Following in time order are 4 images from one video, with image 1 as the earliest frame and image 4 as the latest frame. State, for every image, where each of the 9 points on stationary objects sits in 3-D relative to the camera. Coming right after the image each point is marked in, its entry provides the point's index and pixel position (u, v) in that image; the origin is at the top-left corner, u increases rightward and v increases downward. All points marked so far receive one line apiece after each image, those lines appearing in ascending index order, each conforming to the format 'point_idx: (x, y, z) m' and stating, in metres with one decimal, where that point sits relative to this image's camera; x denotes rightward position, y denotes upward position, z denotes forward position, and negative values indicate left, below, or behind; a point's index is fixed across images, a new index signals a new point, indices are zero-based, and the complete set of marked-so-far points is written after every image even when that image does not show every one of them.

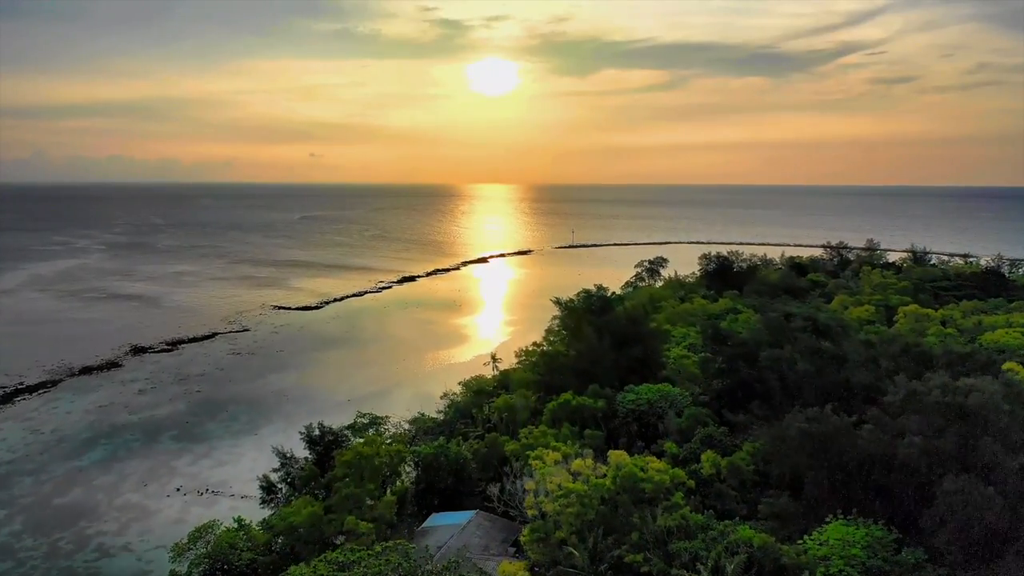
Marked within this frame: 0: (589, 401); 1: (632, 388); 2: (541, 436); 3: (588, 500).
0: (+2.3, -3.4, +17.7) m
1: (+3.9, -3.2, +18.9) m
2: (+0.8, -4.1, +16.0) m
3: (+1.6, -4.4, +12.1) m
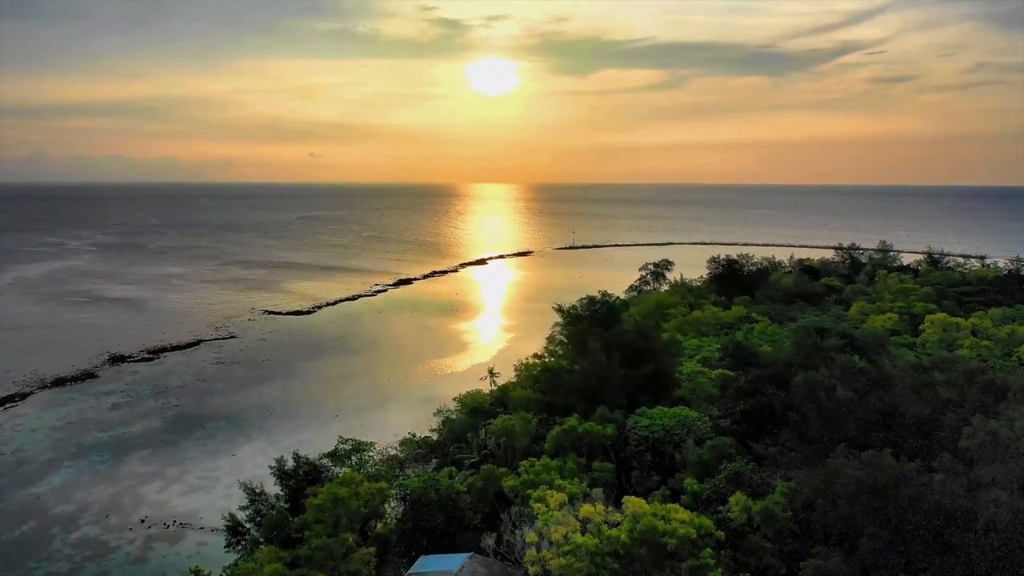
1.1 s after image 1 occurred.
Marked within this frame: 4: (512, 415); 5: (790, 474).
0: (+2.3, -3.8, +15.8) m
1: (+3.8, -3.6, +17.0) m
2: (+0.8, -4.4, +14.1) m
3: (+1.6, -4.7, +10.2) m
4: (0.0, -4.1, +18.8) m
5: (+6.0, -4.0, +12.5) m
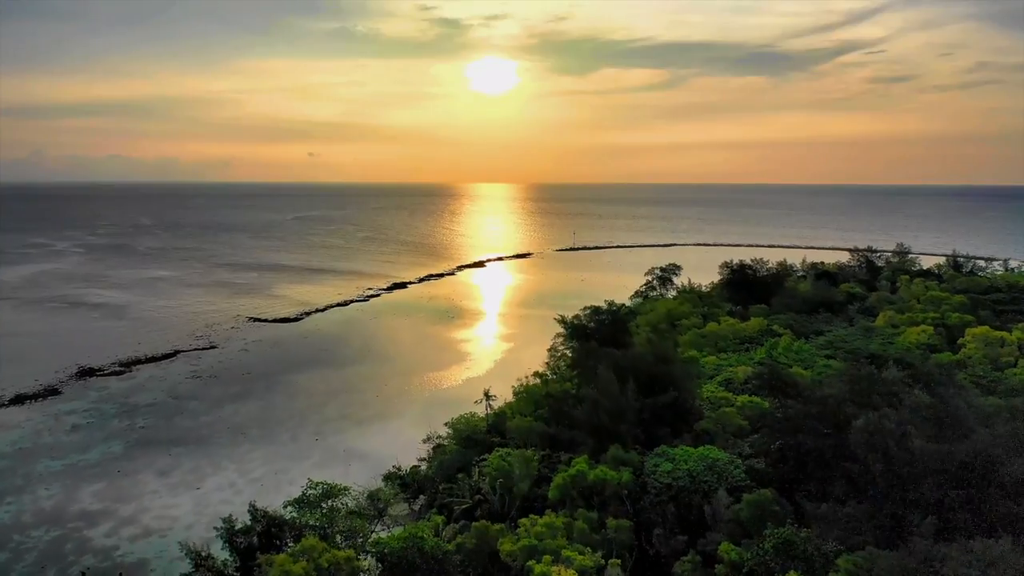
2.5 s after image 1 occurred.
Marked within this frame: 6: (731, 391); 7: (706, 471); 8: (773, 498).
0: (+2.2, -4.2, +13.4) m
1: (+3.8, -4.0, +14.5) m
2: (+0.7, -4.9, +11.7) m
3: (+1.5, -5.2, +7.8) m
4: (0.0, -4.5, +16.3) m
5: (+5.9, -4.4, +10.1) m
6: (+6.7, -3.2, +18.1) m
7: (+4.4, -4.1, +13.2) m
8: (+5.4, -4.3, +12.0) m
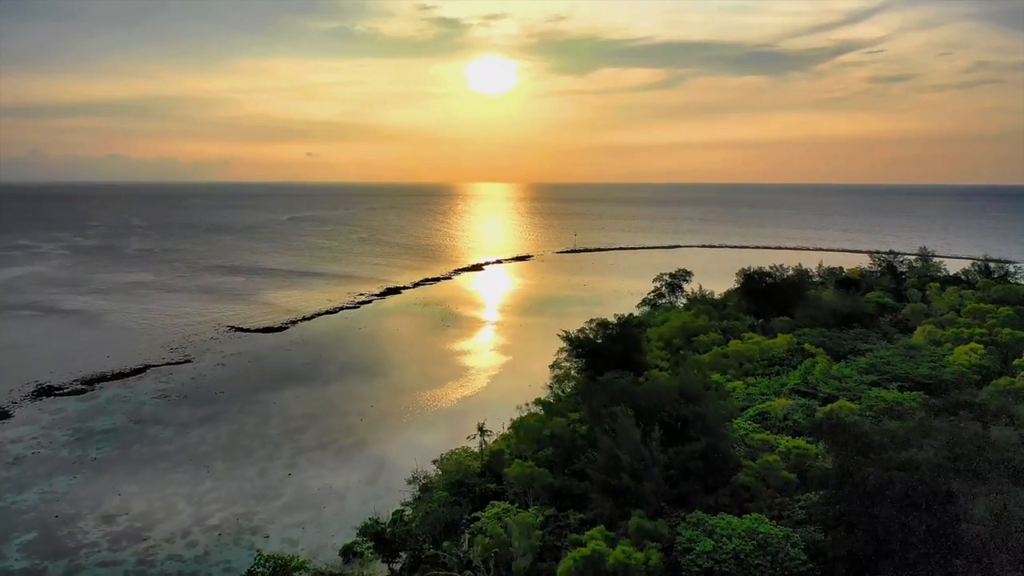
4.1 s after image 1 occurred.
0: (+2.2, -4.8, +10.5) m
1: (+3.7, -4.6, +11.7) m
2: (+0.7, -5.4, +8.8) m
3: (+1.5, -5.7, +4.9) m
4: (-0.1, -5.1, +13.5) m
5: (+5.9, -5.0, +7.2) m
6: (+6.7, -3.7, +15.3) m
7: (+4.3, -4.7, +10.4) m
8: (+5.3, -4.8, +9.1) m
